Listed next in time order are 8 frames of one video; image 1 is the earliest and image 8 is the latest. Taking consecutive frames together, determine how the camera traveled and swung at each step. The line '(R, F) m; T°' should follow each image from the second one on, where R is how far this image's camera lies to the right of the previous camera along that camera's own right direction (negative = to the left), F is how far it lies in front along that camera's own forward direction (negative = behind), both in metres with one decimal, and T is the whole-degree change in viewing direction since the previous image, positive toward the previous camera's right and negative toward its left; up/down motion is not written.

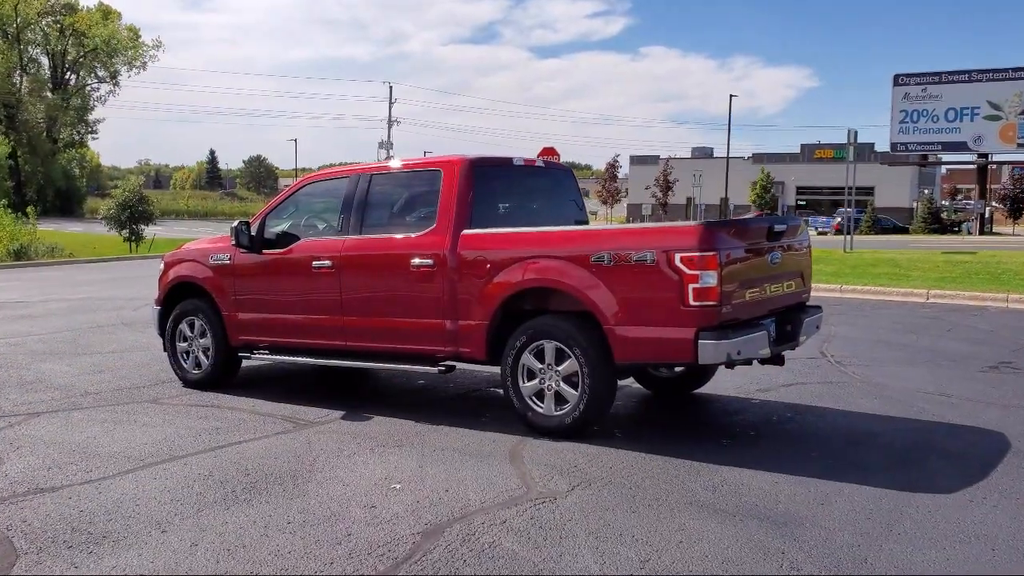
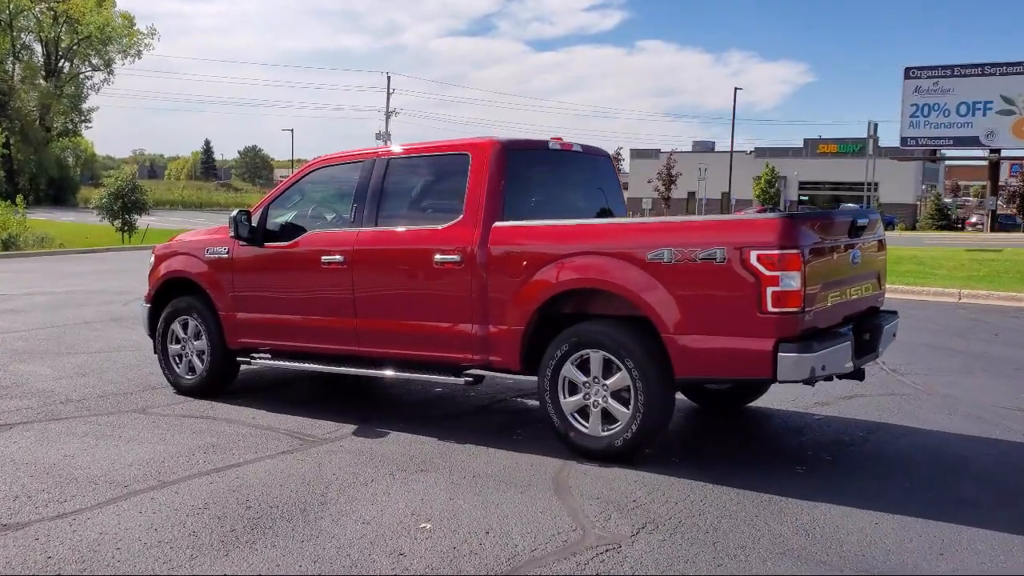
(-0.3, +0.8) m; 0°
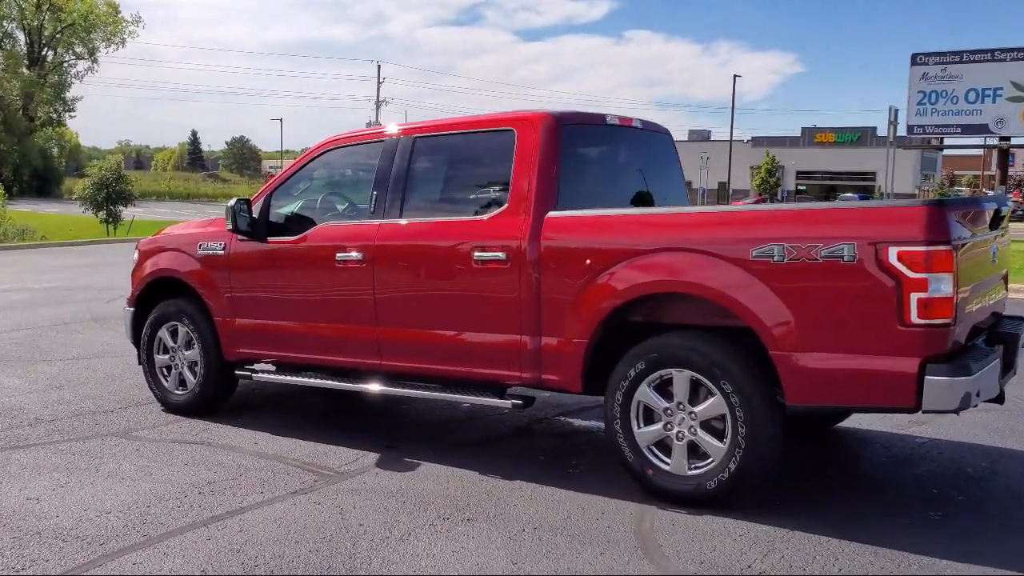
(-0.4, +1.0) m; +1°
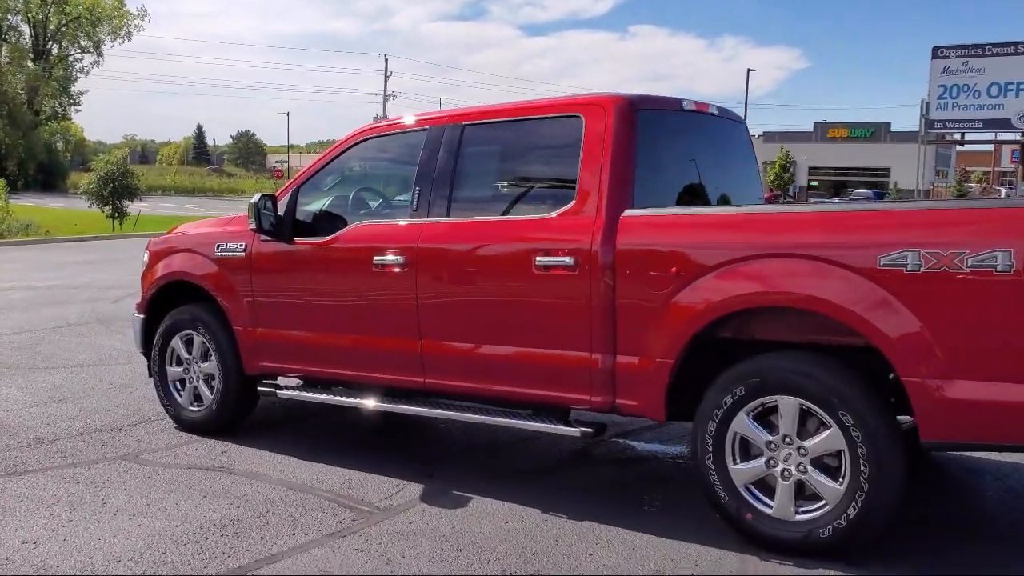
(-0.3, +0.6) m; 0°
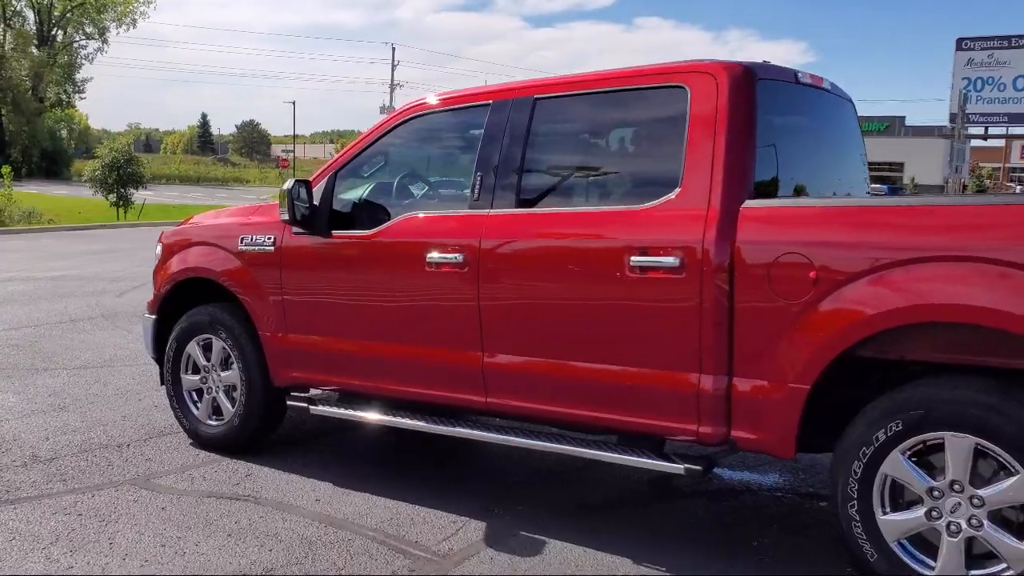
(-0.3, +0.7) m; 0°
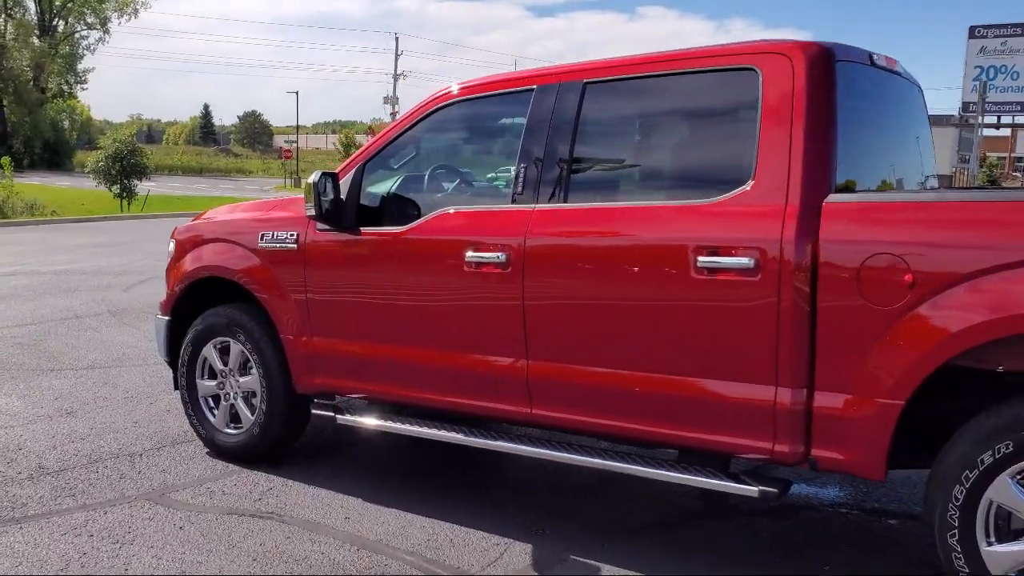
(-0.2, +0.3) m; 0°
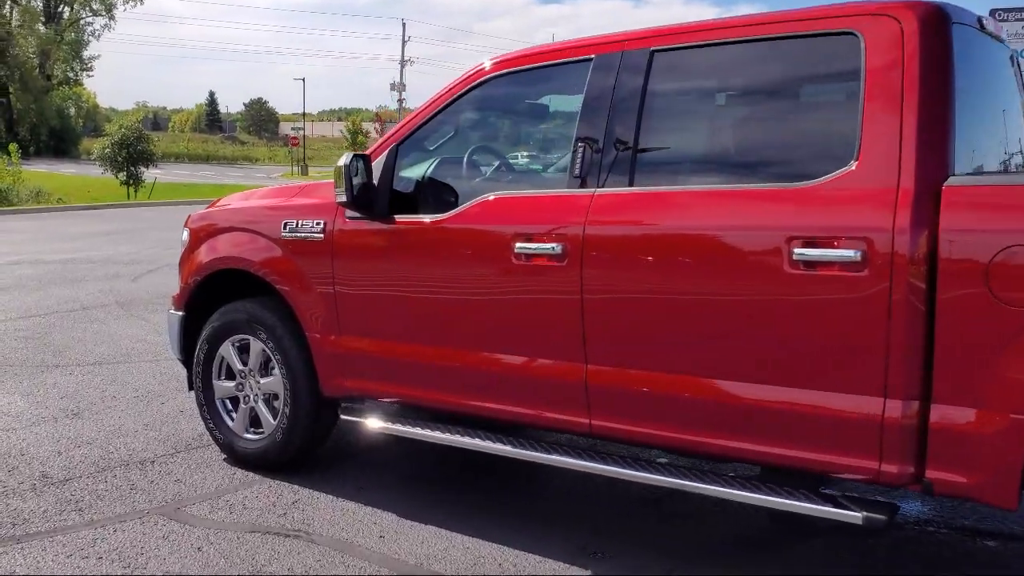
(-0.2, +0.4) m; 0°
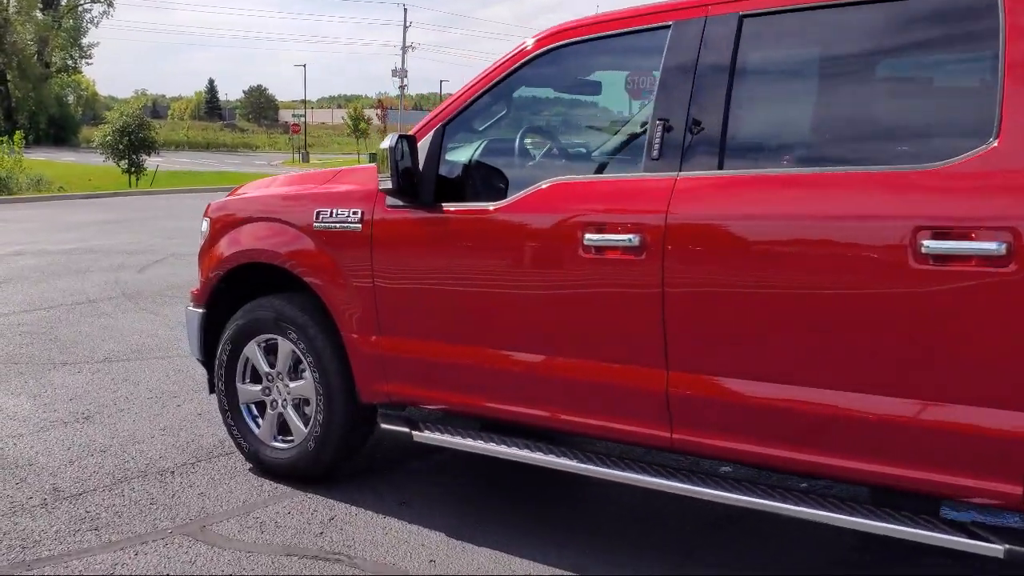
(-0.2, +0.4) m; 0°
